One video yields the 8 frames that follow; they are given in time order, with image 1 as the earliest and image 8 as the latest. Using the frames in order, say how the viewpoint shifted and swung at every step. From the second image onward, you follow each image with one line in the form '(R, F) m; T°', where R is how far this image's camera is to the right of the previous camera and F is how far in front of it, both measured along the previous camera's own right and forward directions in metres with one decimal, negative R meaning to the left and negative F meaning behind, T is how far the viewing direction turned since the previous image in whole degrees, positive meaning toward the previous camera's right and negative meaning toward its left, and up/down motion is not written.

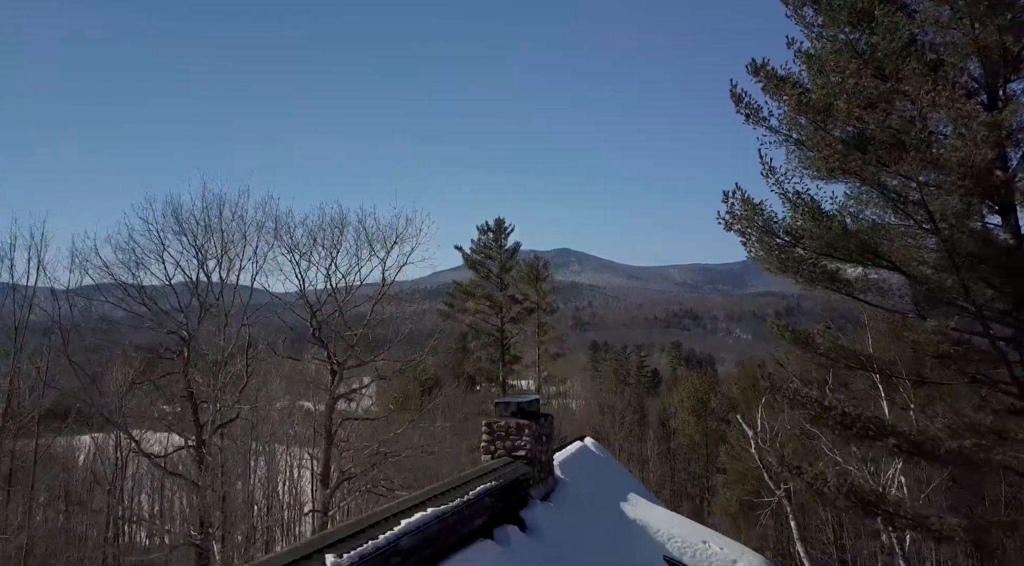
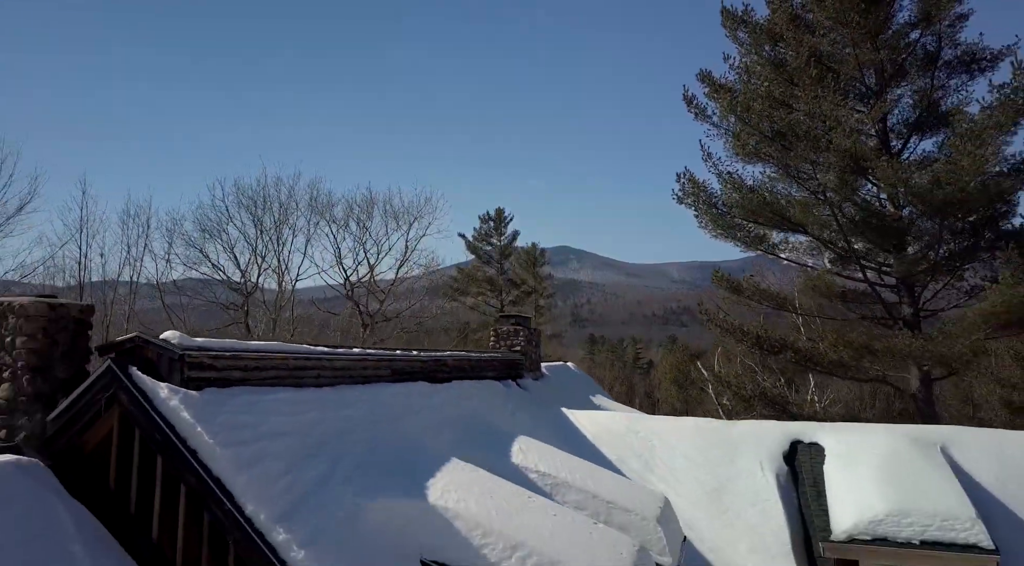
(0.0, -4.1) m; 0°
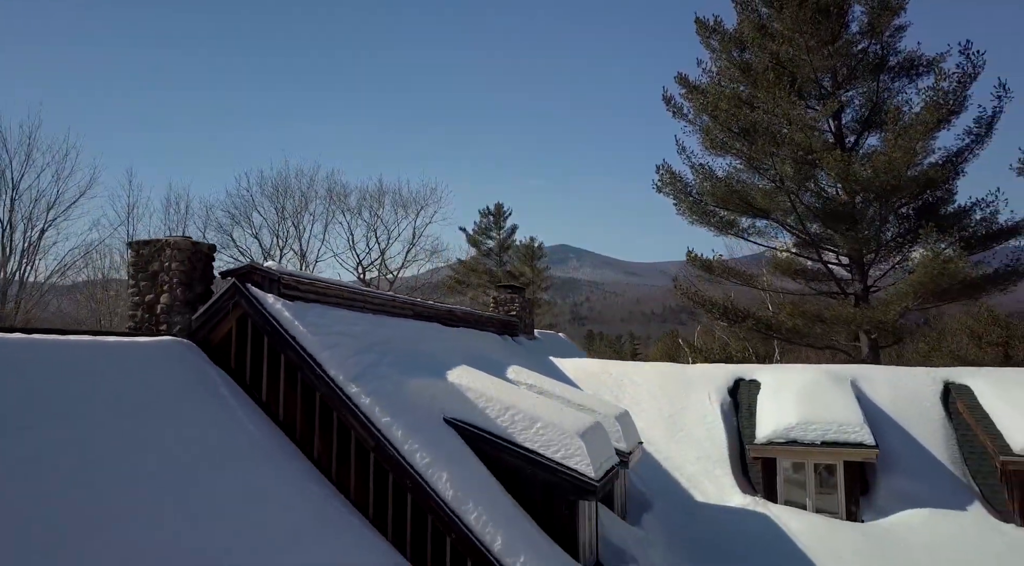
(+0.1, -2.3) m; 0°
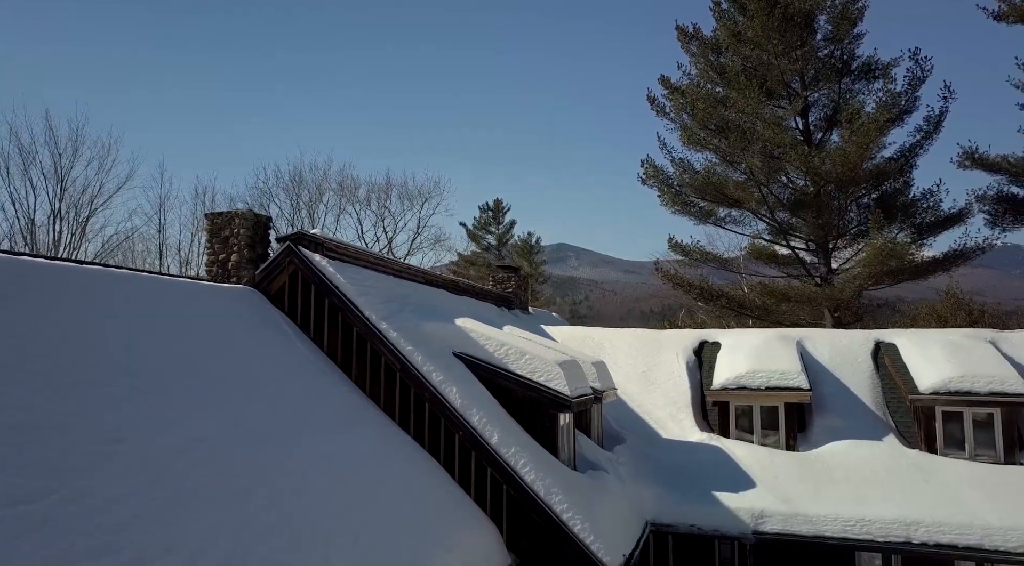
(+0.1, -2.0) m; 0°
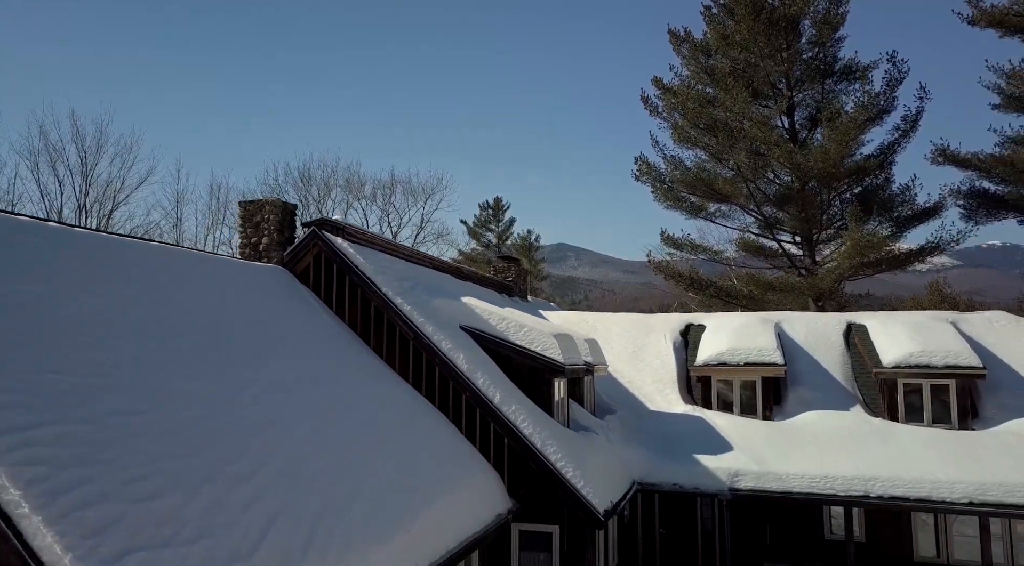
(0.0, -1.1) m; 0°
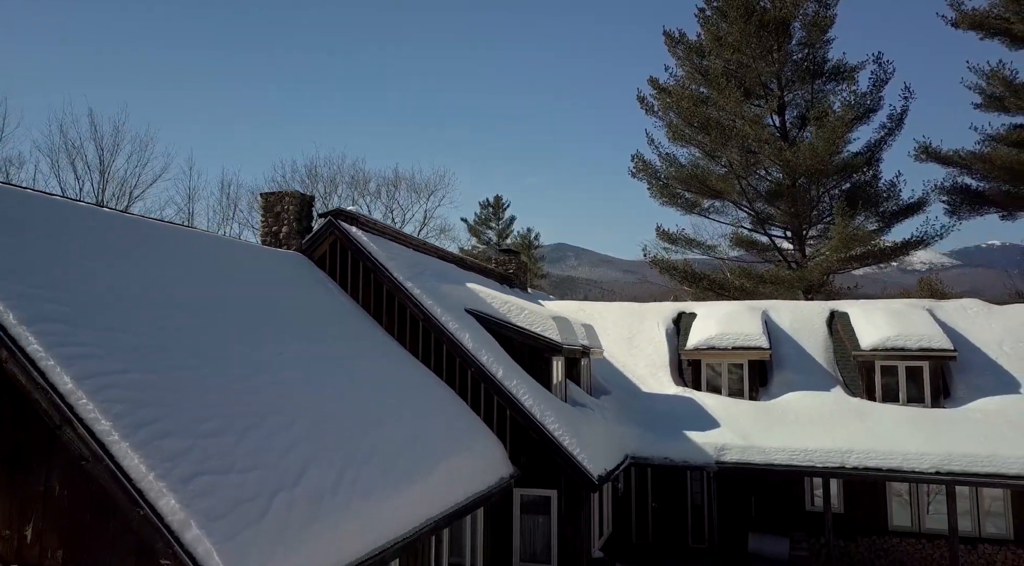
(0.0, -0.8) m; 0°
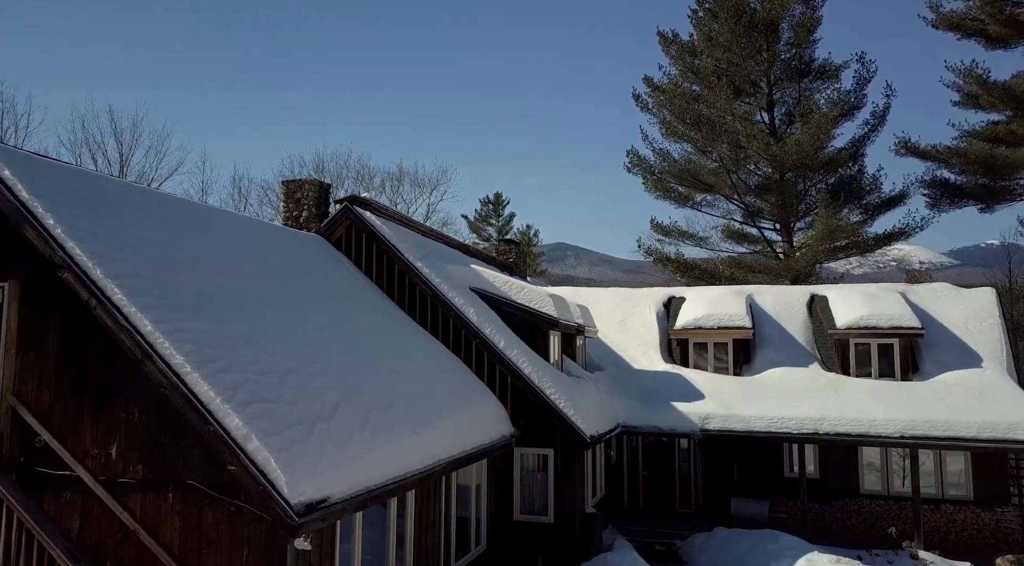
(0.0, -1.0) m; 0°
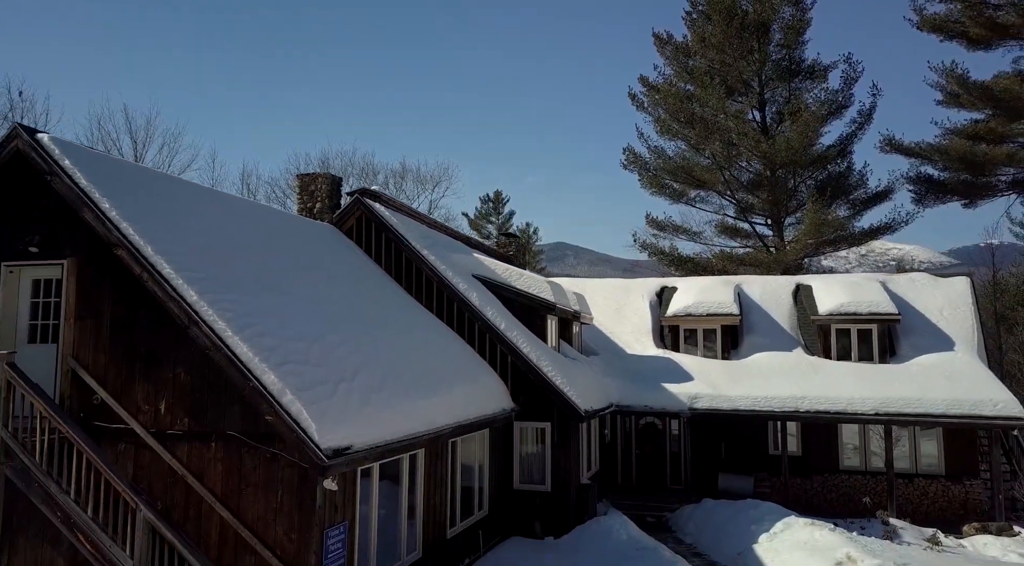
(0.0, -0.8) m; 0°
